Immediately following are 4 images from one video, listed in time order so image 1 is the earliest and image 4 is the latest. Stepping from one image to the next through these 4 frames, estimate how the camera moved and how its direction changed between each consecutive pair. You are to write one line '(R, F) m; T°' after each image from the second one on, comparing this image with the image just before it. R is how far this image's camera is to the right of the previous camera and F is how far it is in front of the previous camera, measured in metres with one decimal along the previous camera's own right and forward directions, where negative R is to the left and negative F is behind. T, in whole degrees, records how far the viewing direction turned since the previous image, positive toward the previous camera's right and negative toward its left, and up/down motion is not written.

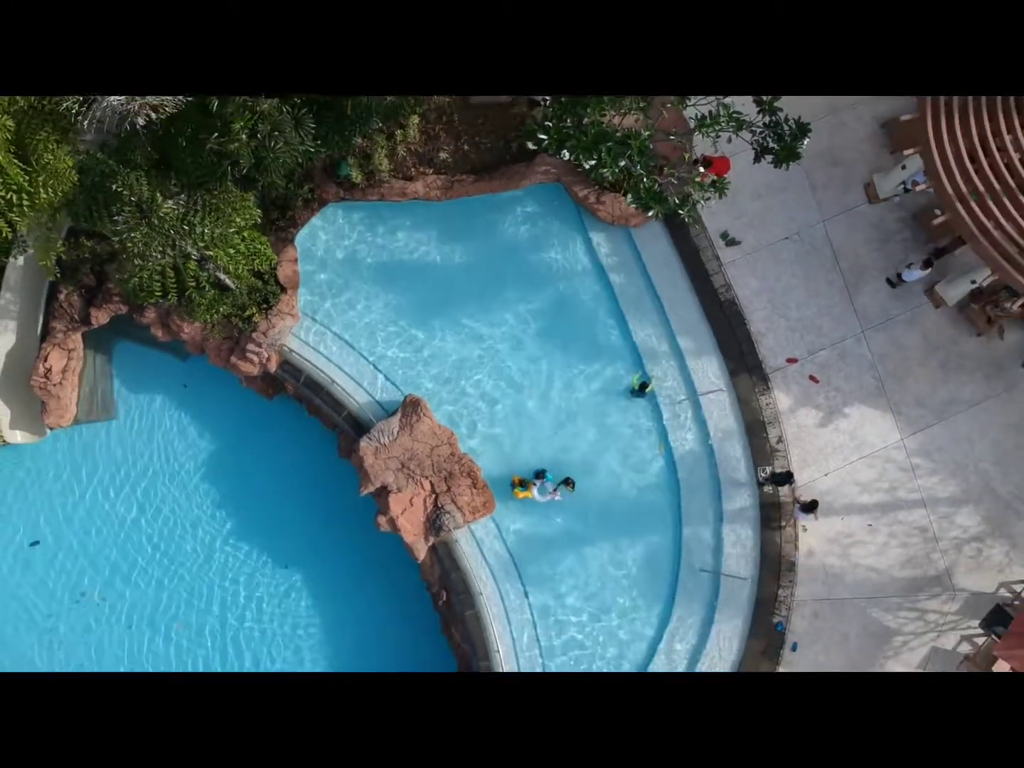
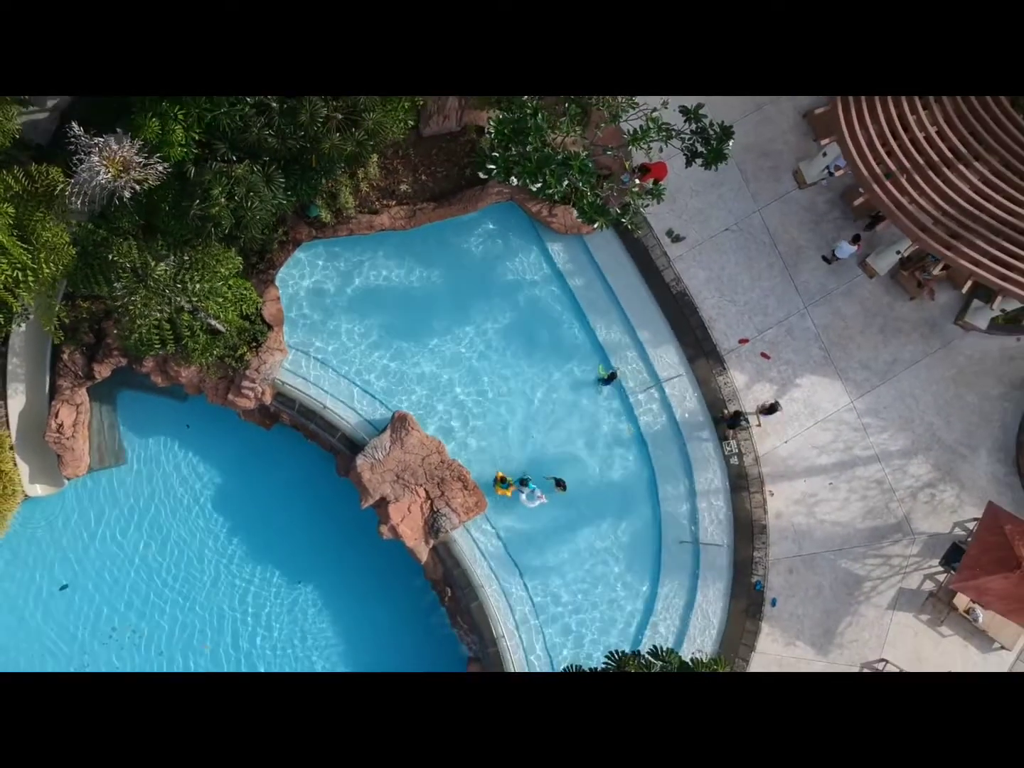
(+0.1, -1.1) m; +1°
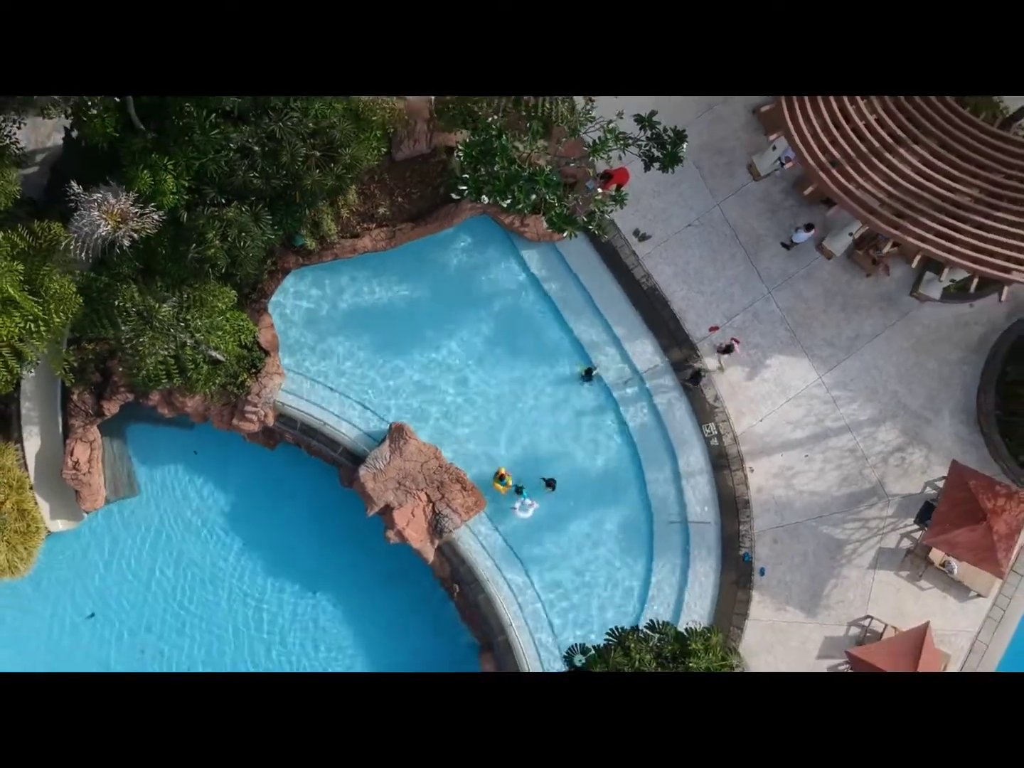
(0.0, -0.9) m; +1°
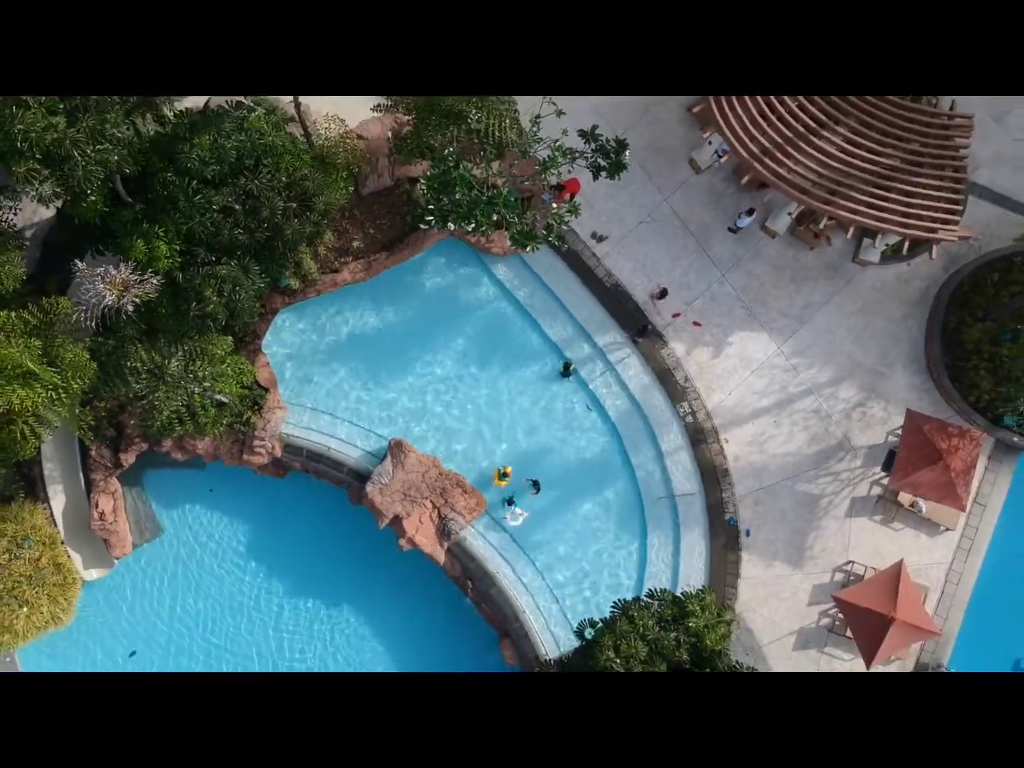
(0.0, -1.2) m; +1°
